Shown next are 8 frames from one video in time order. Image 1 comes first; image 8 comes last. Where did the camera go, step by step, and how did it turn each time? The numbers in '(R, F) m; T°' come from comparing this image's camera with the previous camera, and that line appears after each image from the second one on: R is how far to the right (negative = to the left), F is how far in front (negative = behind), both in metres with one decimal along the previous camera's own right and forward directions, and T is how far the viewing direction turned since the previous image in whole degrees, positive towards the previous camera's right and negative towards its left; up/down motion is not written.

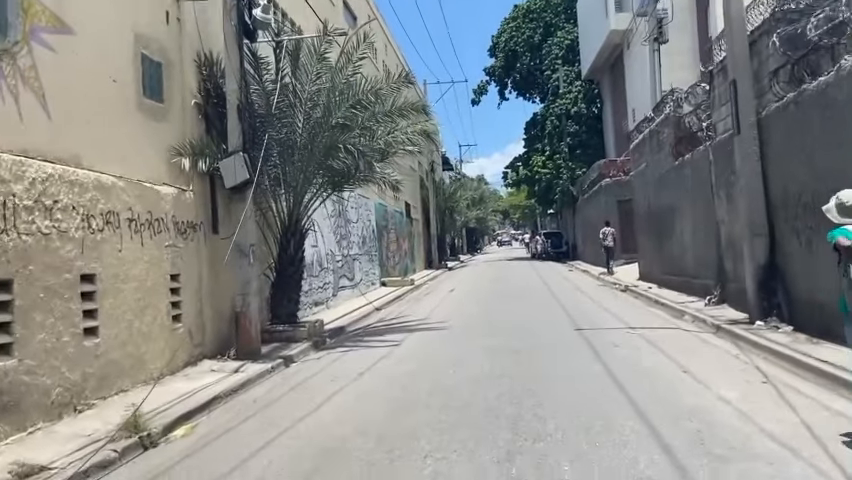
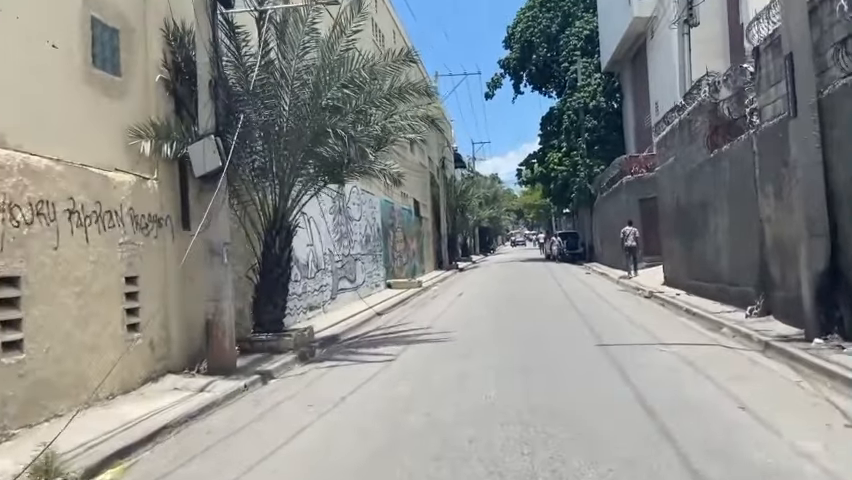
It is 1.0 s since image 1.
(+0.3, +1.7) m; -1°
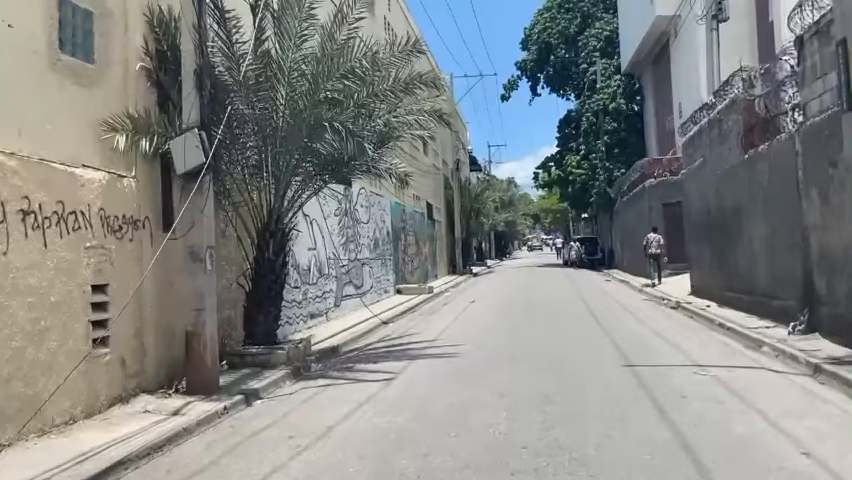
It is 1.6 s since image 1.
(+0.2, +1.1) m; -2°
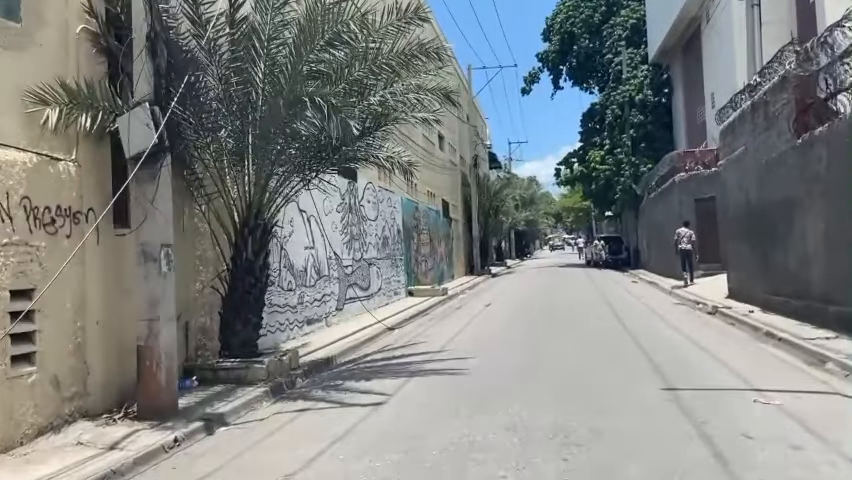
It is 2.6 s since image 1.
(+0.3, +1.7) m; -2°
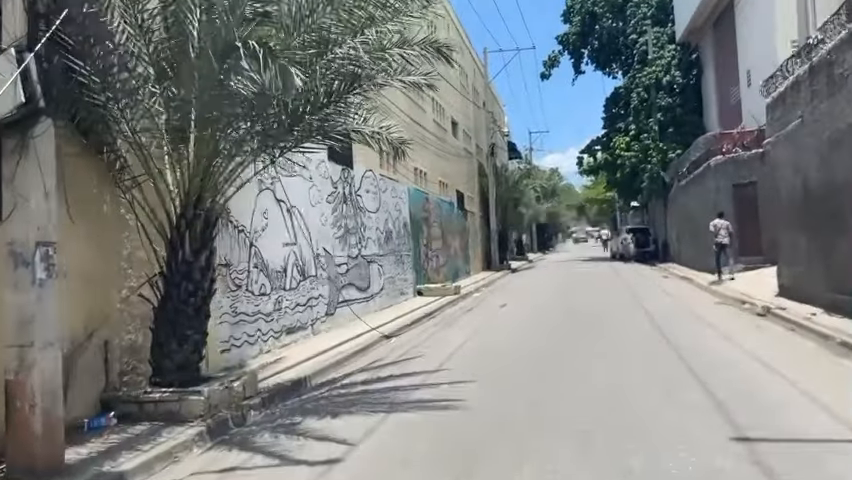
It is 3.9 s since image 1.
(+0.5, +2.3) m; -2°
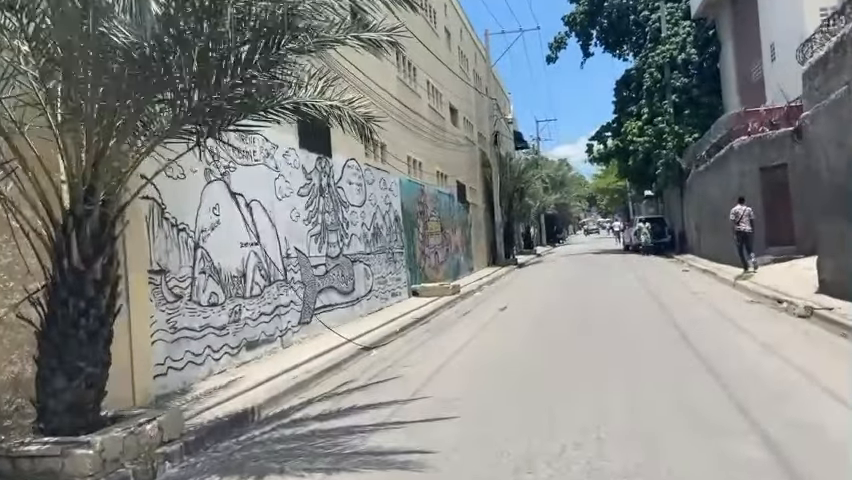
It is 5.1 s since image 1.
(+0.6, +1.9) m; -1°
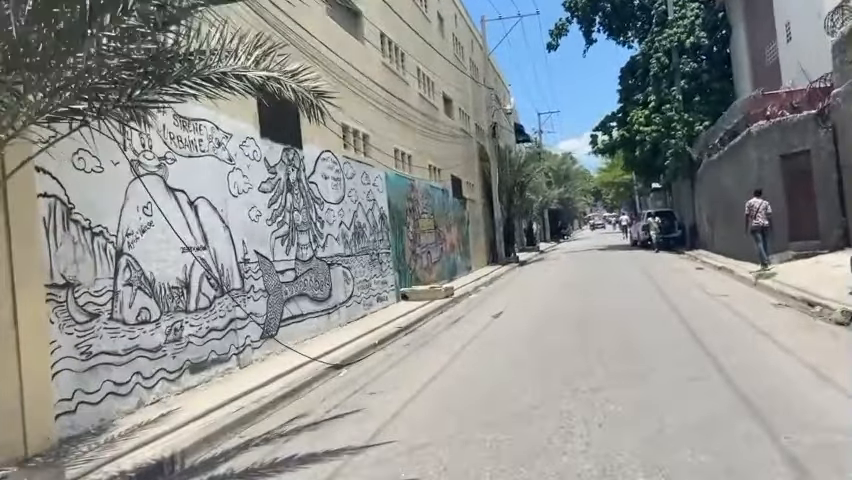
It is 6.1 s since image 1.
(+0.5, +1.7) m; -1°
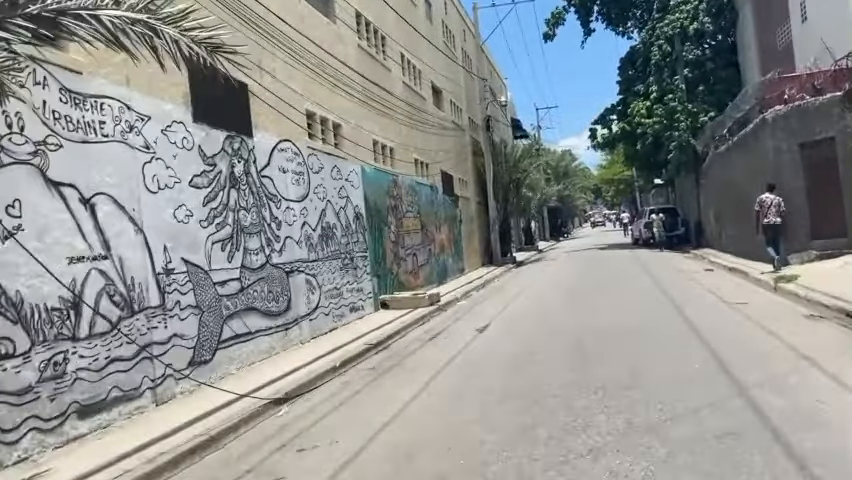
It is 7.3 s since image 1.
(+0.6, +2.0) m; 0°
